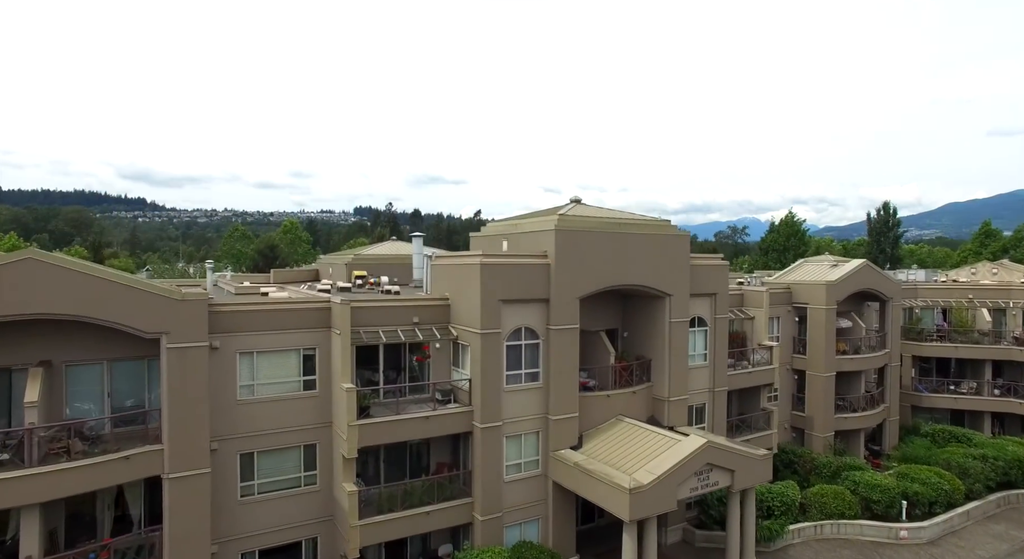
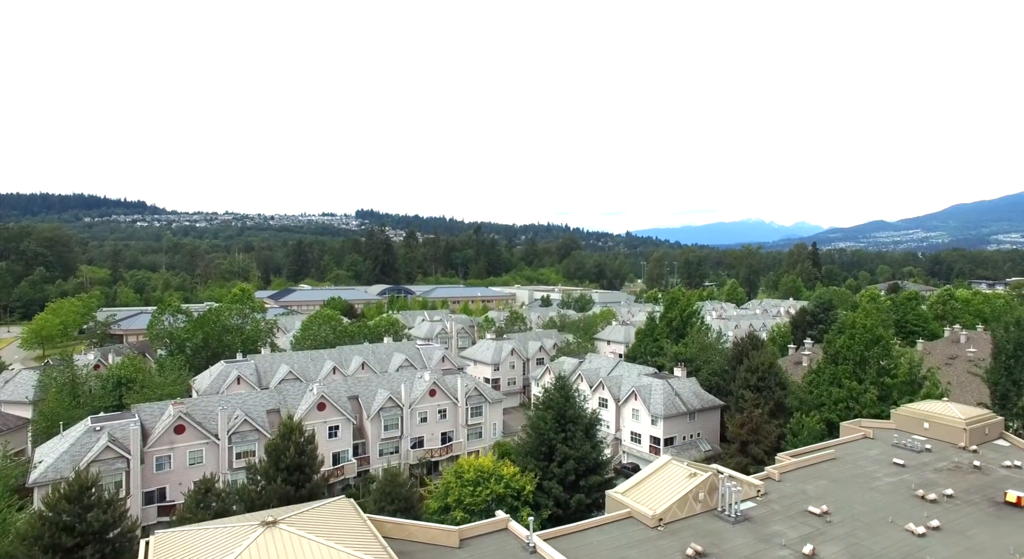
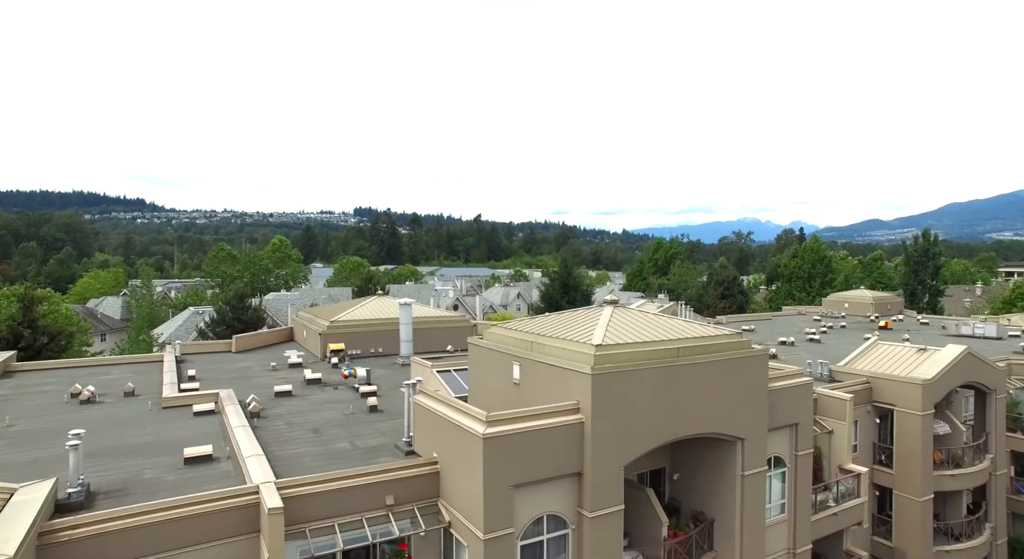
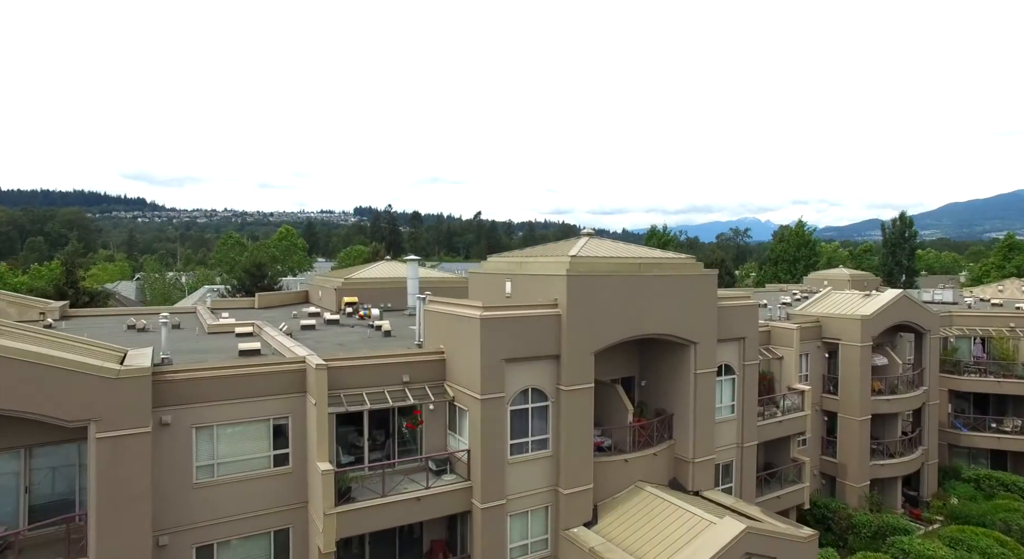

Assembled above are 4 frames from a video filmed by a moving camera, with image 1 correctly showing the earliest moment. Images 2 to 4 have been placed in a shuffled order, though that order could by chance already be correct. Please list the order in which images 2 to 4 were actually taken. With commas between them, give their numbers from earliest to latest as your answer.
4, 3, 2
